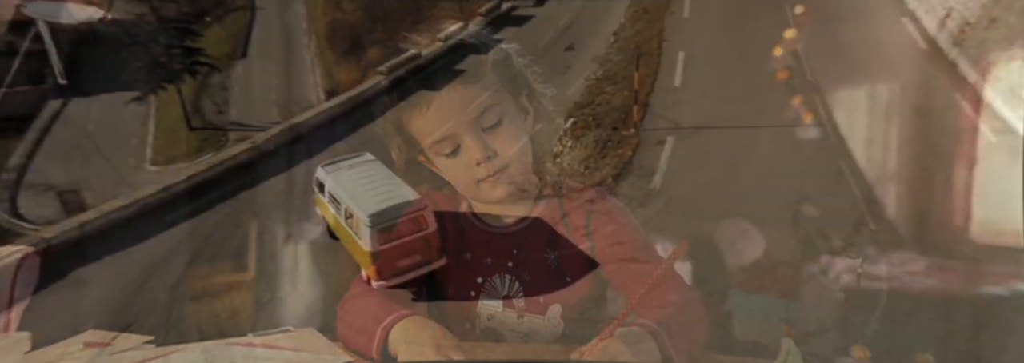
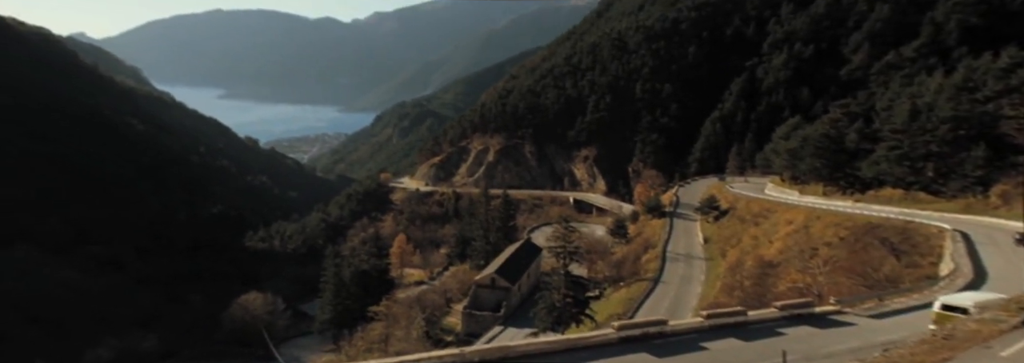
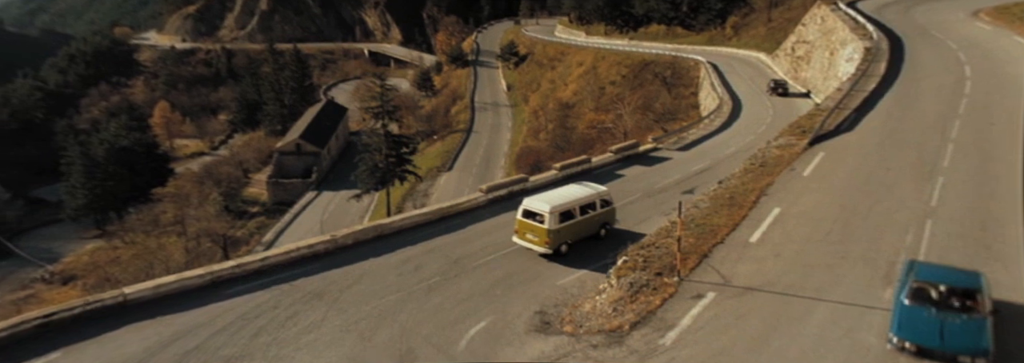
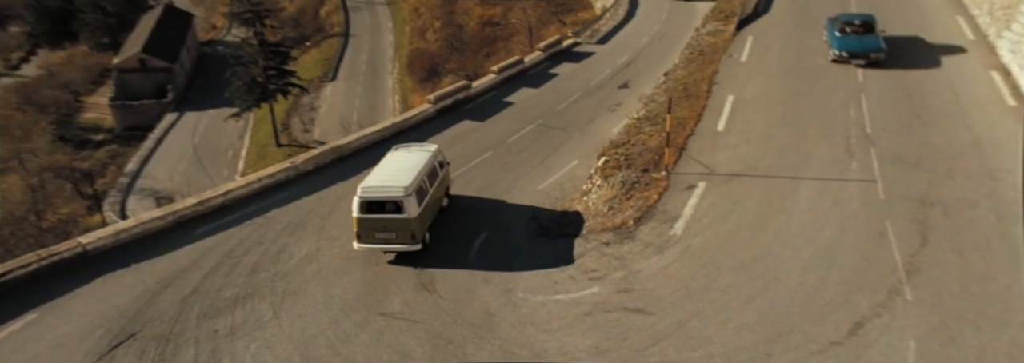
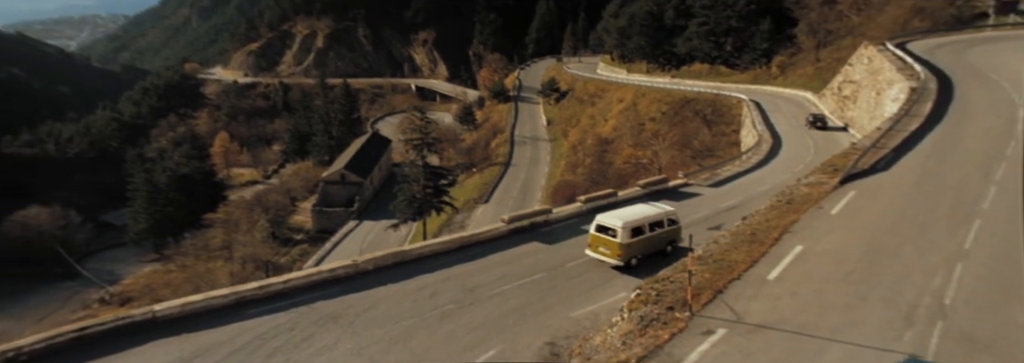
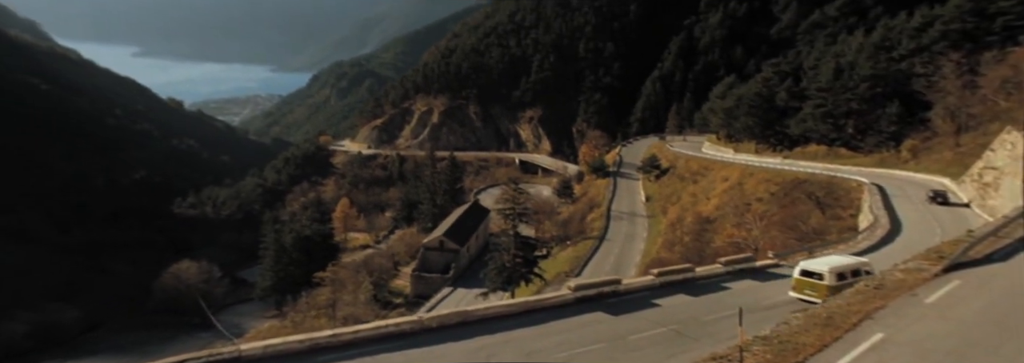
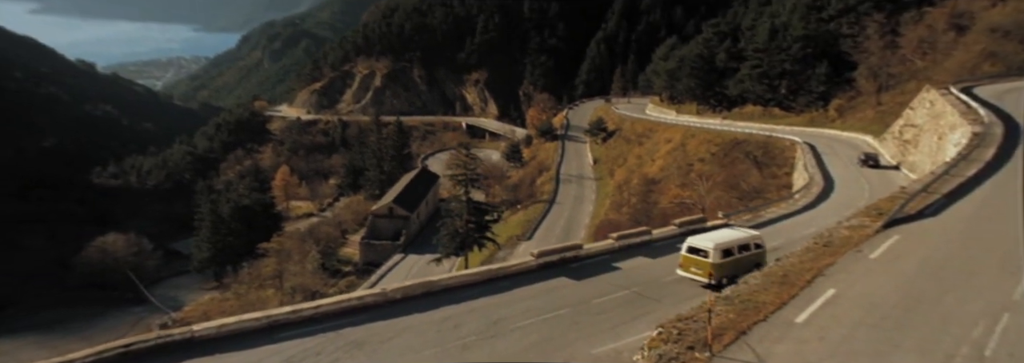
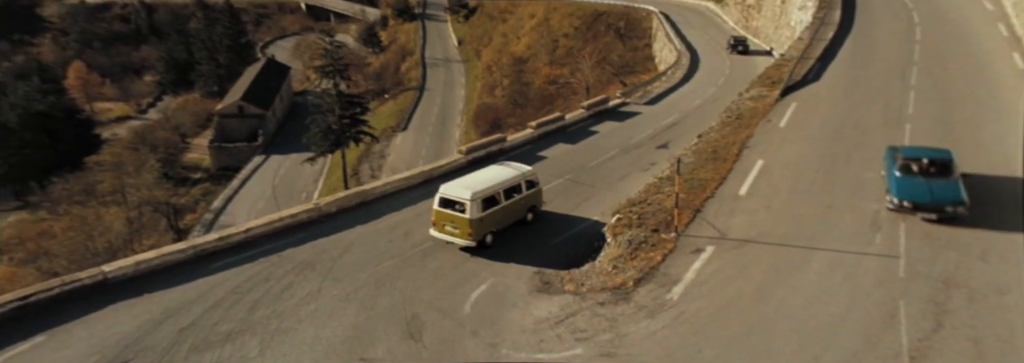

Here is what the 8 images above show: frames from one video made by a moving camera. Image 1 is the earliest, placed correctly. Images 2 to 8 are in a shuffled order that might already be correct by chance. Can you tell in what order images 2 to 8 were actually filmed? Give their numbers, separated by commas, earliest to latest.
4, 8, 3, 5, 7, 6, 2
